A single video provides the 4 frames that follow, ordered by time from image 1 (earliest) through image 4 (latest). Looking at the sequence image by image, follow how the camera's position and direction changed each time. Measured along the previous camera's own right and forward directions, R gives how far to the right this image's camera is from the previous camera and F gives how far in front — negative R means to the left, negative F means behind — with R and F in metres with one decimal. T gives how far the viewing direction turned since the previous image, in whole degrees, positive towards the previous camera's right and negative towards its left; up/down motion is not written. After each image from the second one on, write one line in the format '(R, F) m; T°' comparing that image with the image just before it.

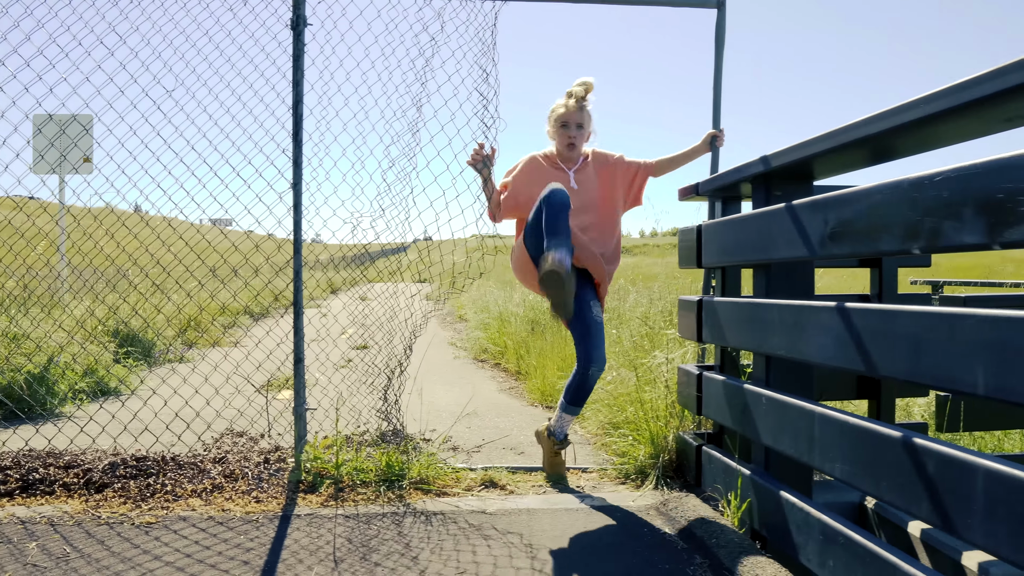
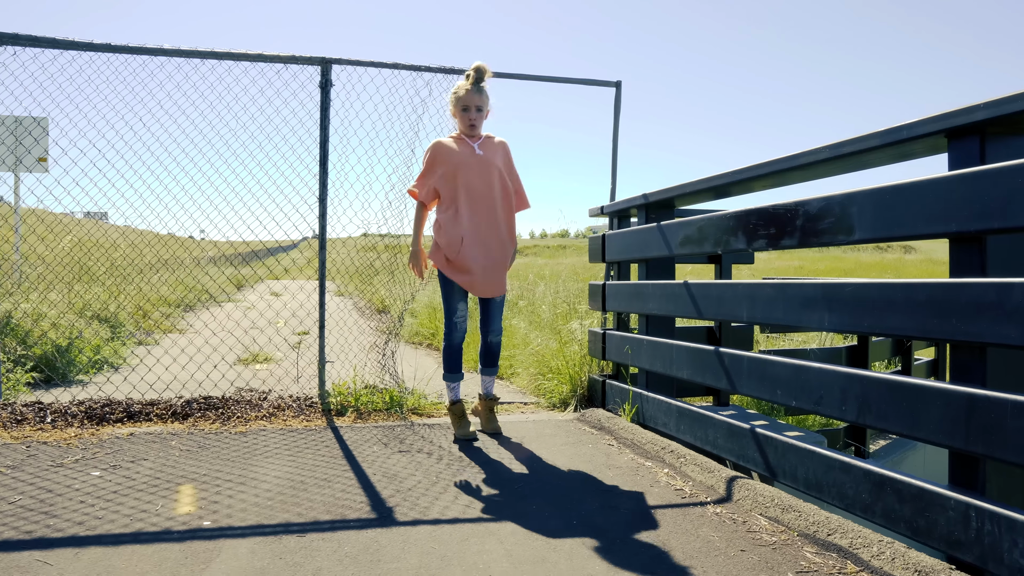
(-0.5, -1.4) m; +9°
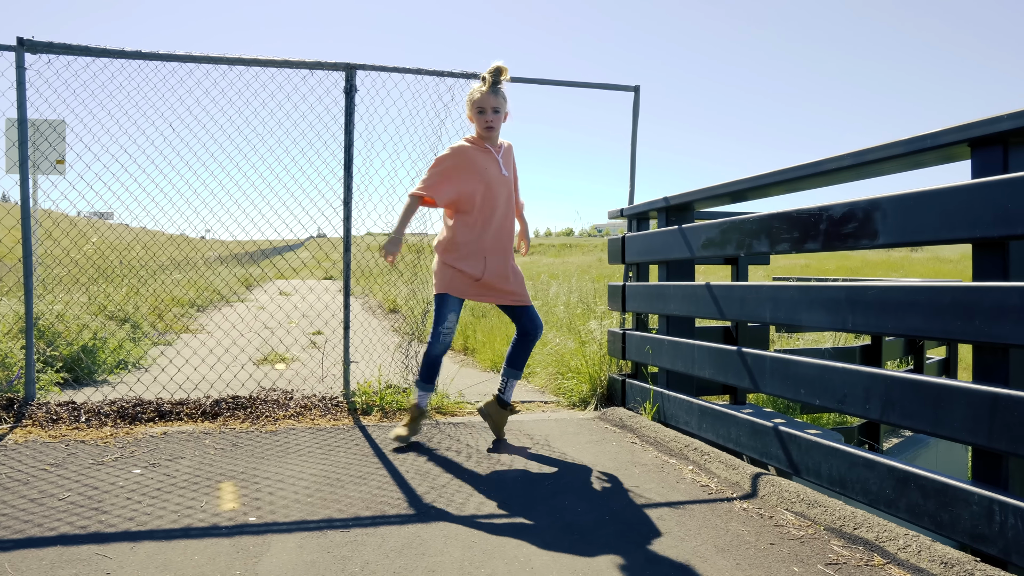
(-0.1, -0.1) m; 0°
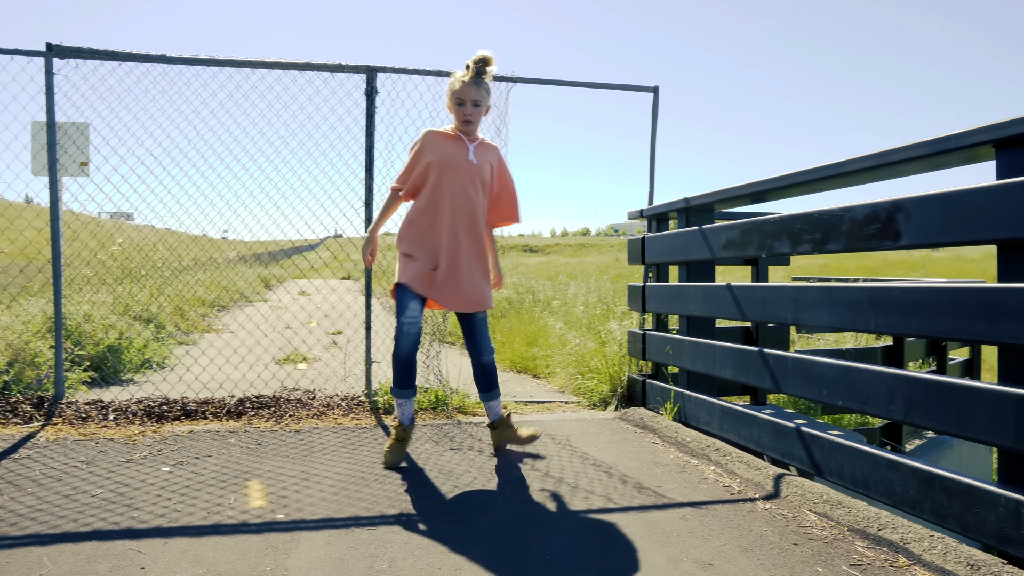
(0.0, 0.0) m; -1°
